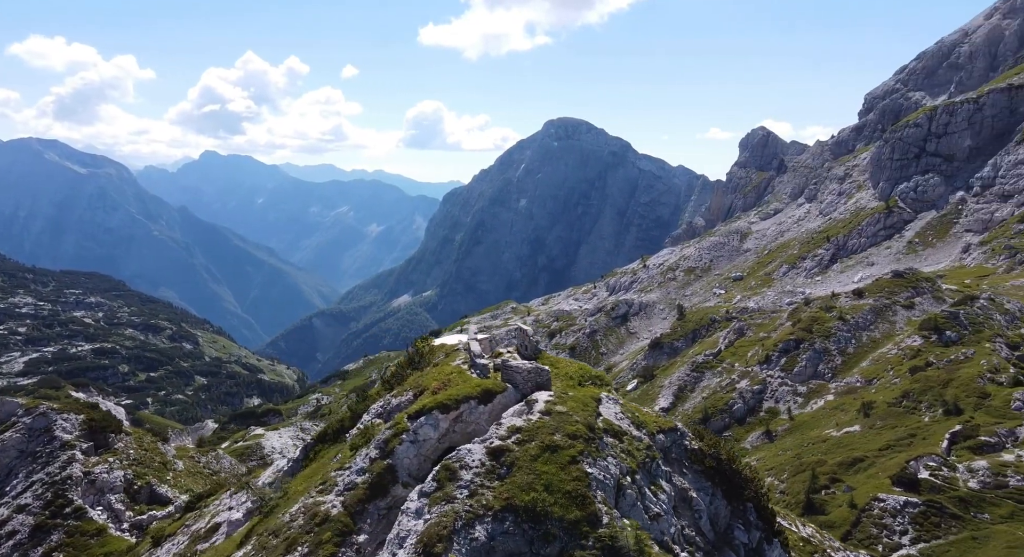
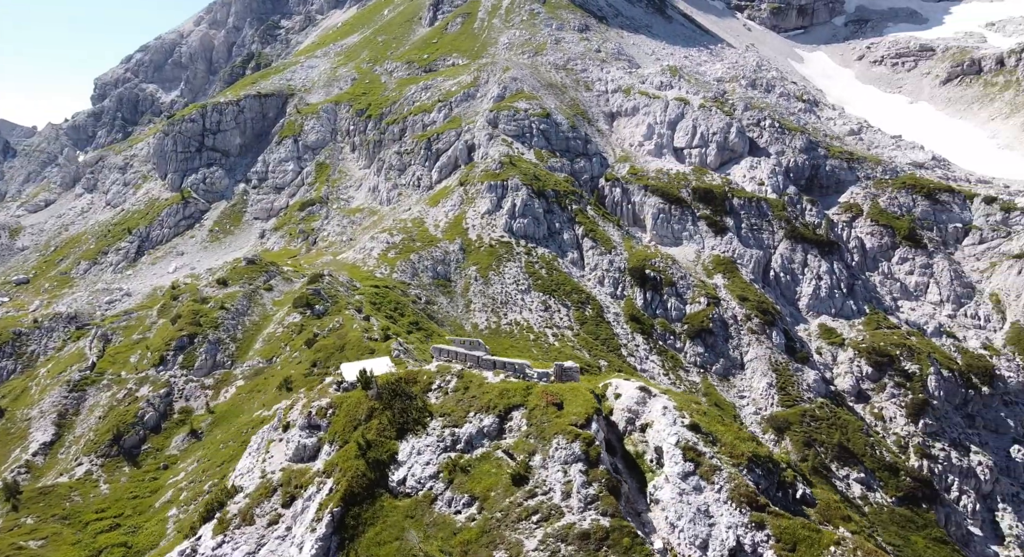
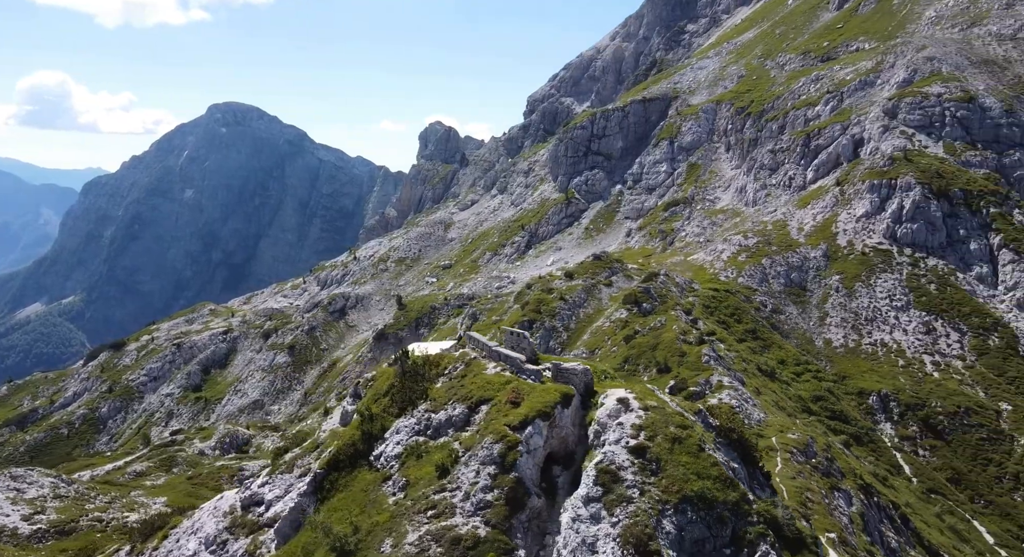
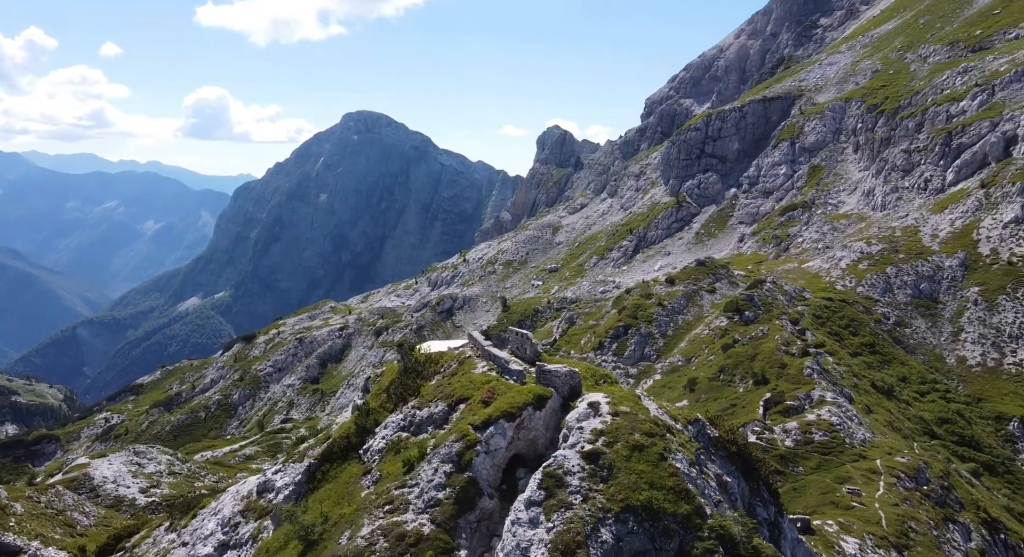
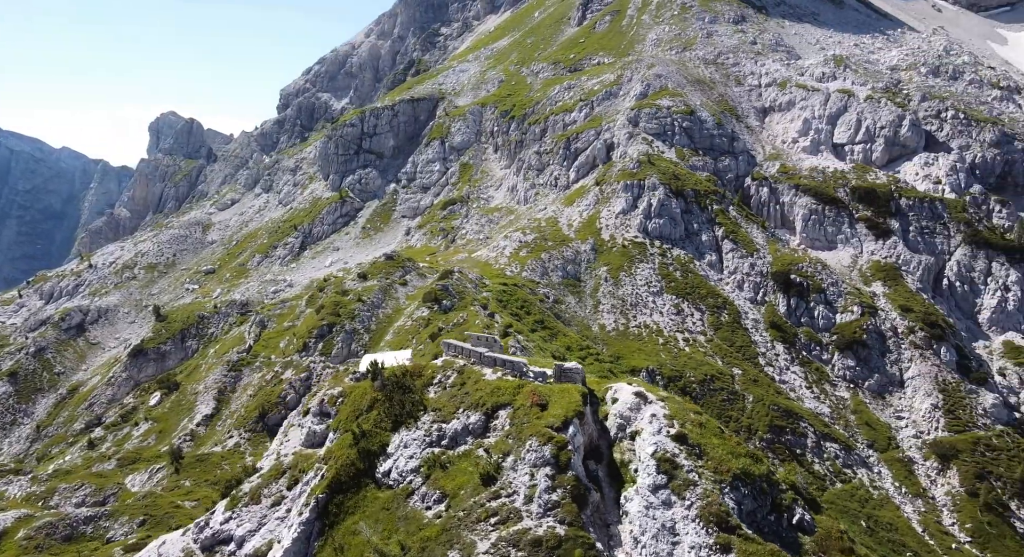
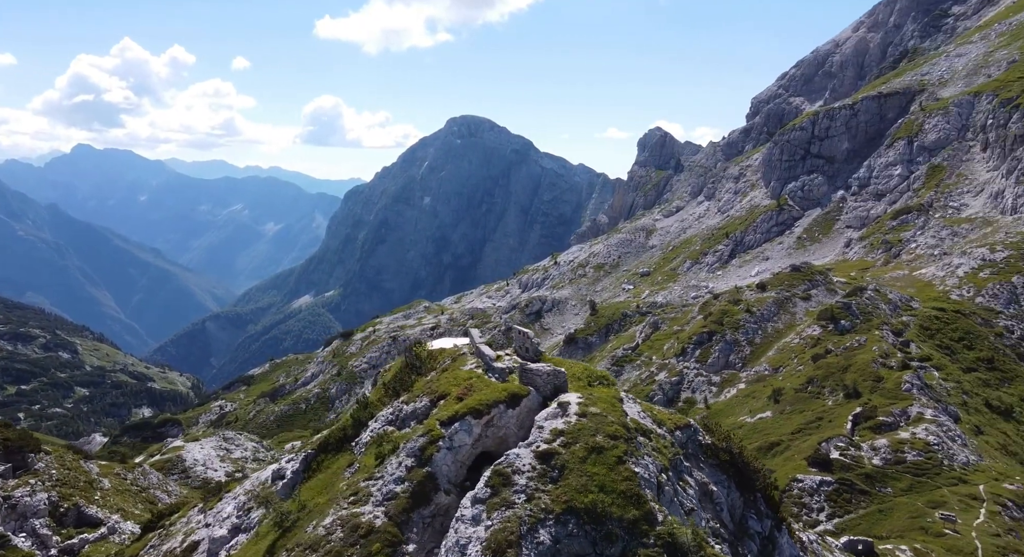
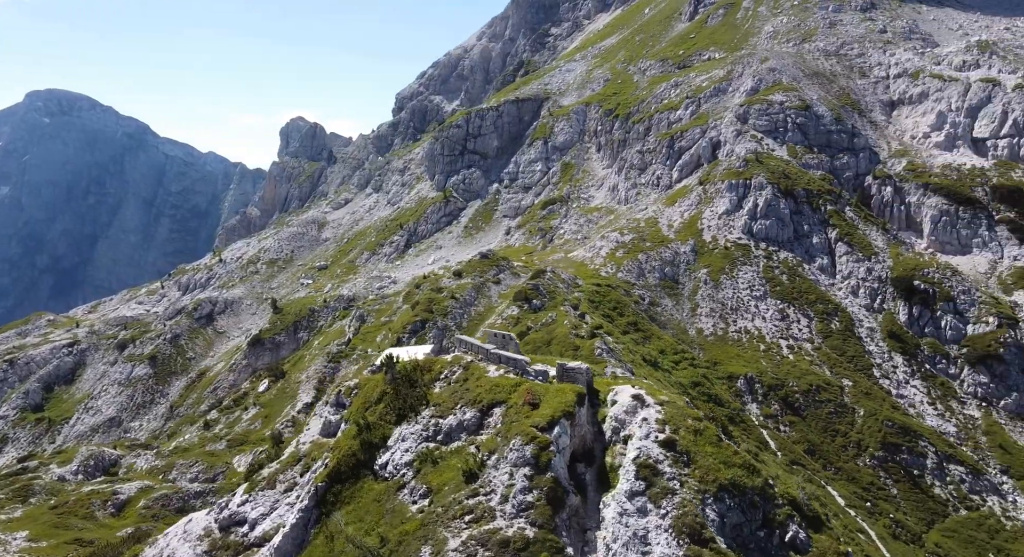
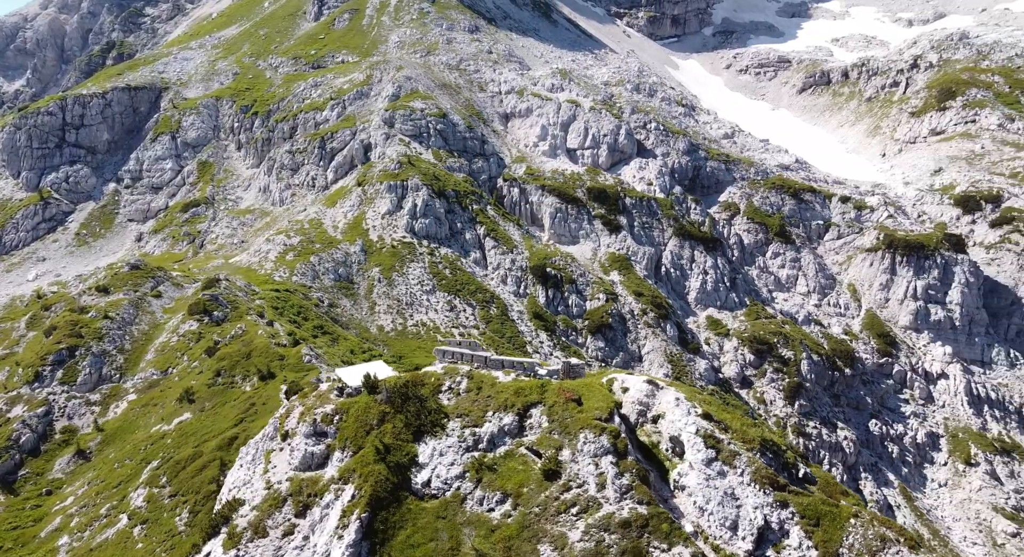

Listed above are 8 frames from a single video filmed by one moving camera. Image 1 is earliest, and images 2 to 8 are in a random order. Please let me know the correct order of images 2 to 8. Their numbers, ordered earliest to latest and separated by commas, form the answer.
6, 4, 3, 7, 5, 2, 8
